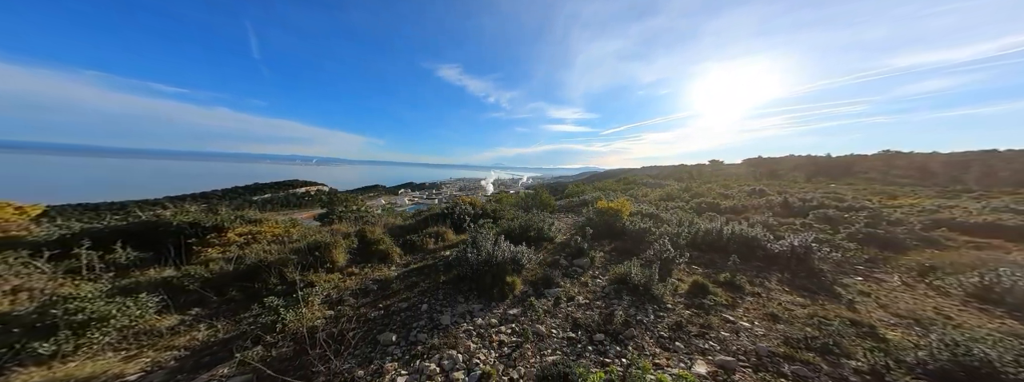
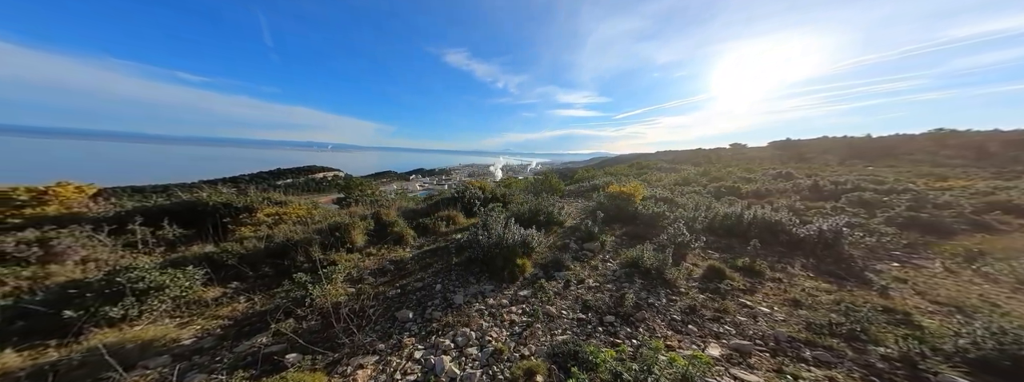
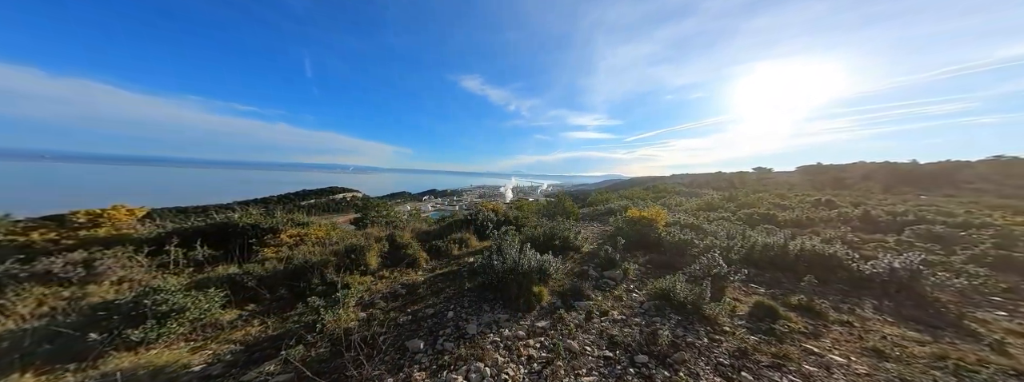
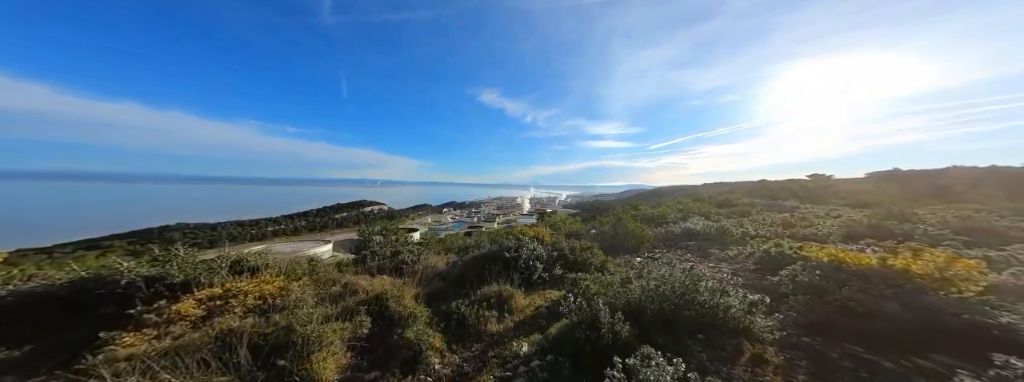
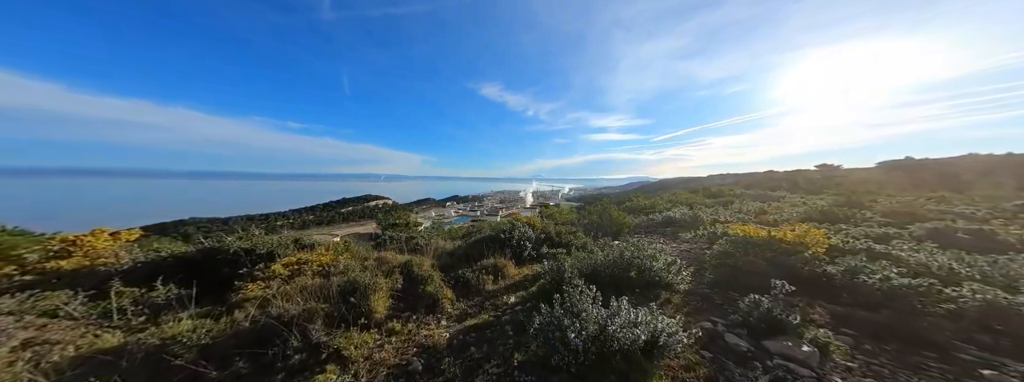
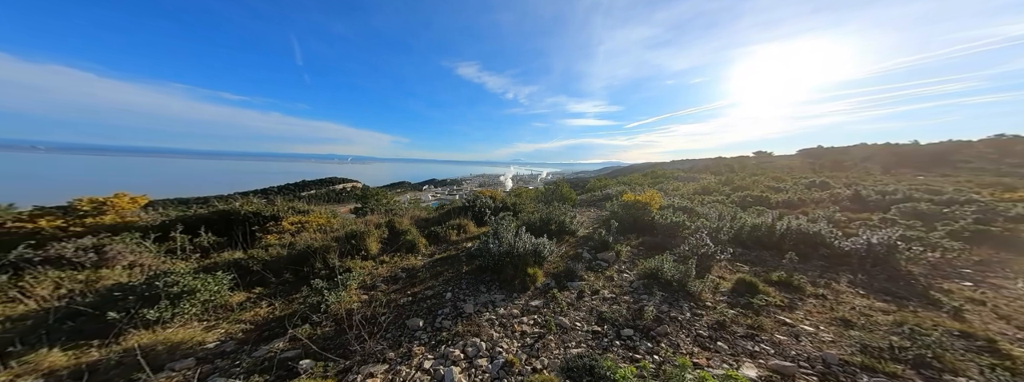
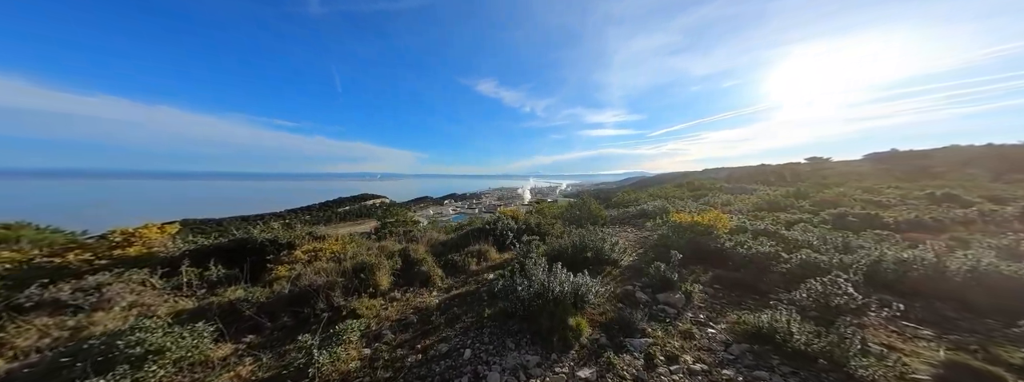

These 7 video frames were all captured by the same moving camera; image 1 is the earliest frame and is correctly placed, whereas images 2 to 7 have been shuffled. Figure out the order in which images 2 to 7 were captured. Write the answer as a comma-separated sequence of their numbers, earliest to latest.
2, 6, 3, 7, 5, 4
